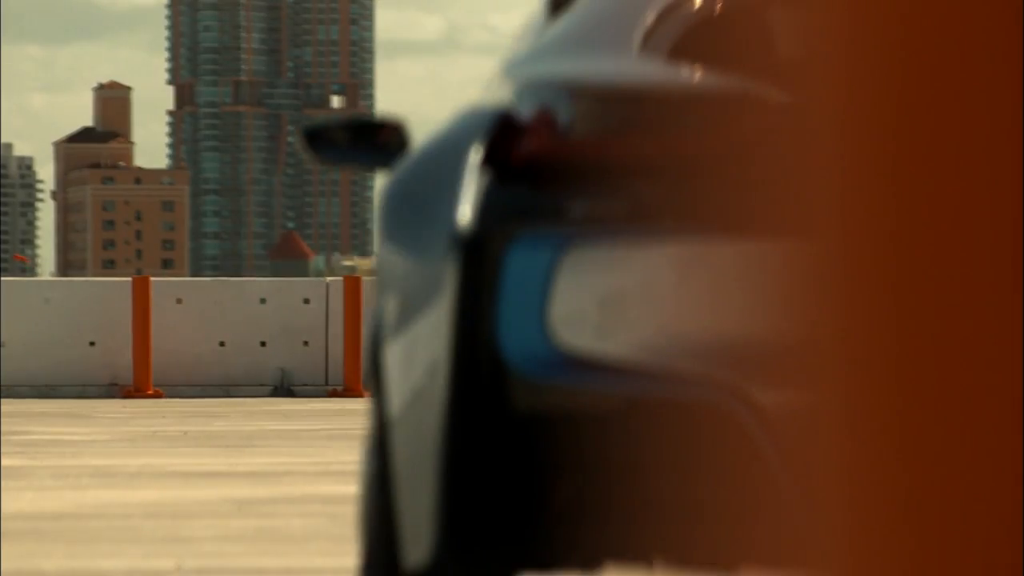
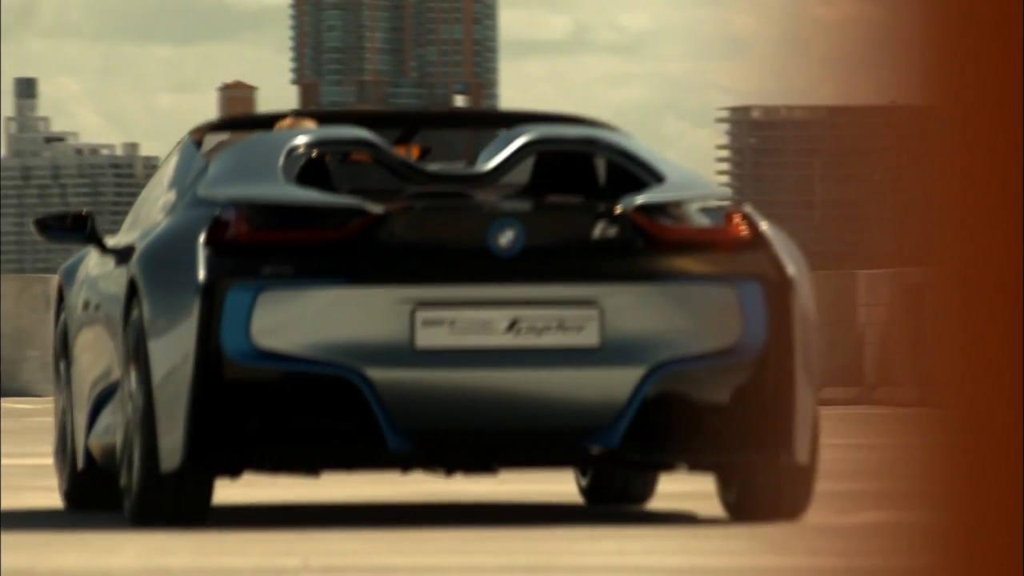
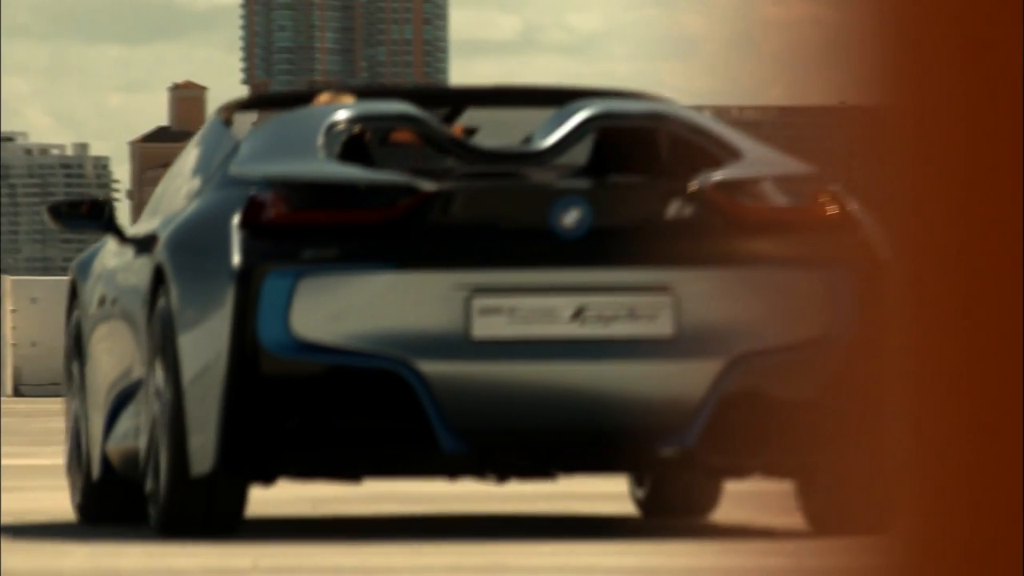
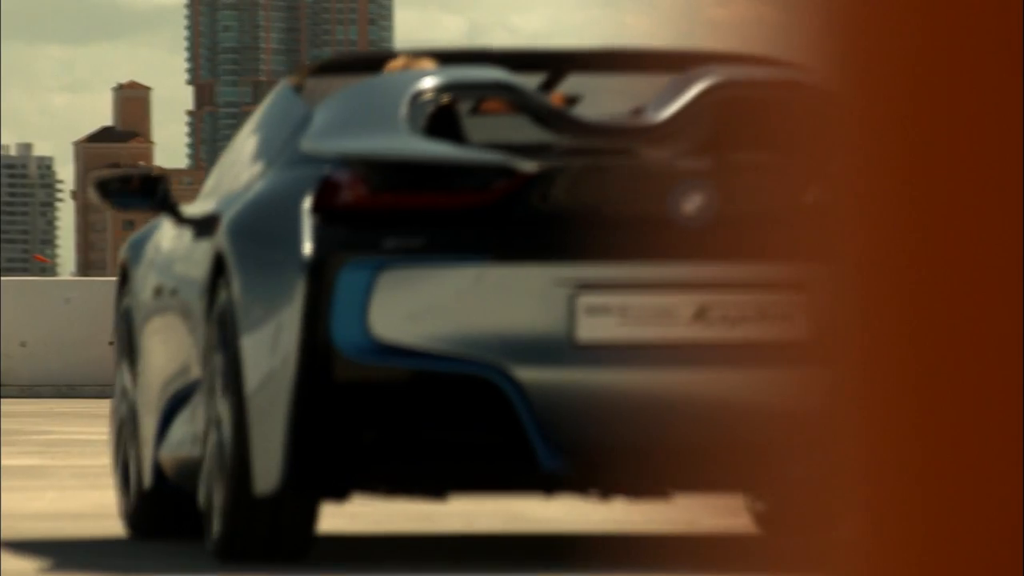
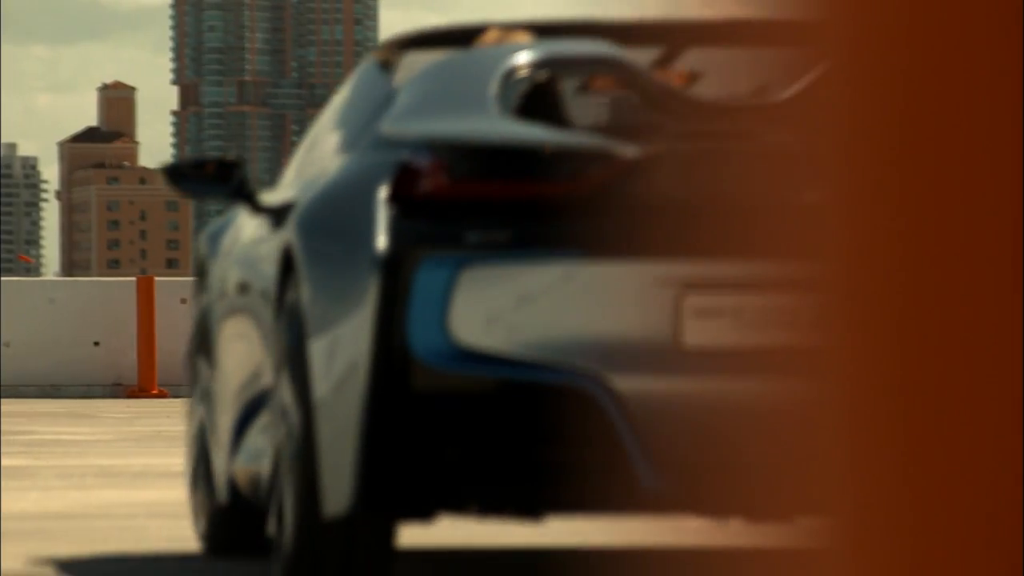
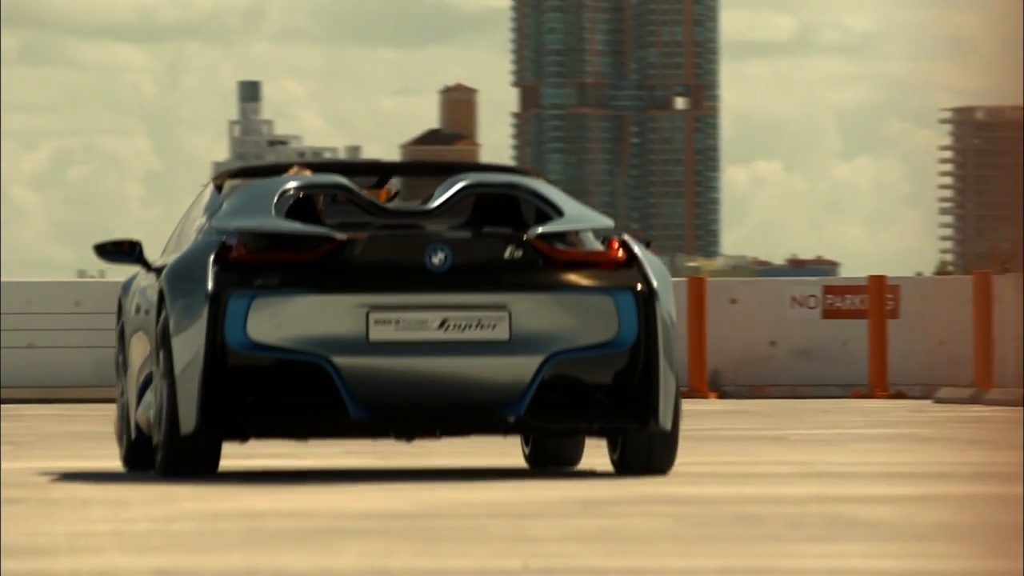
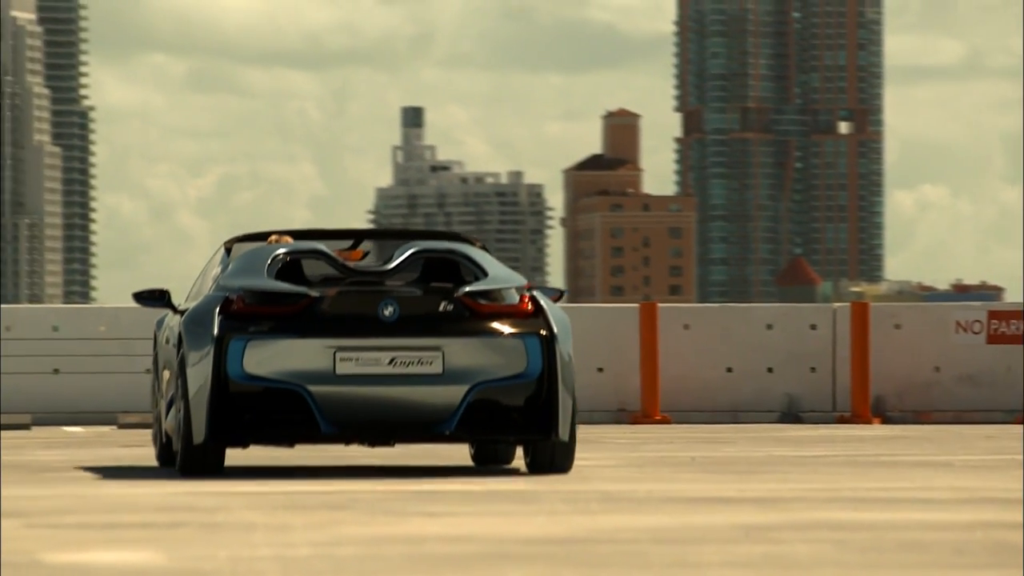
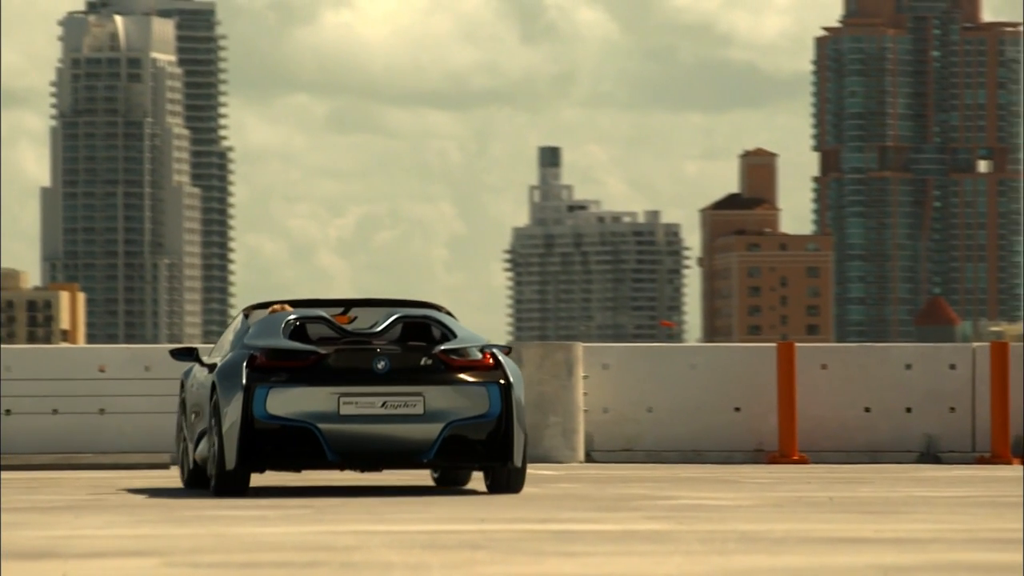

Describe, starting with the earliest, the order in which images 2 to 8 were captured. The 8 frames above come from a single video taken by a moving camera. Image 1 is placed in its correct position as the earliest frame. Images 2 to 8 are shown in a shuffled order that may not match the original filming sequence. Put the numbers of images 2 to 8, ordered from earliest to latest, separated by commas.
5, 4, 3, 2, 6, 7, 8
